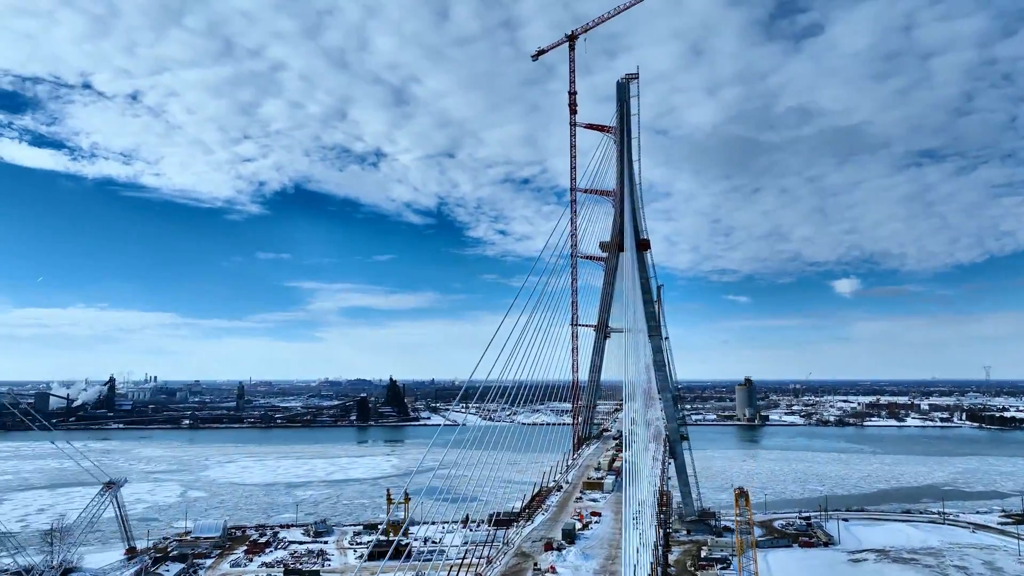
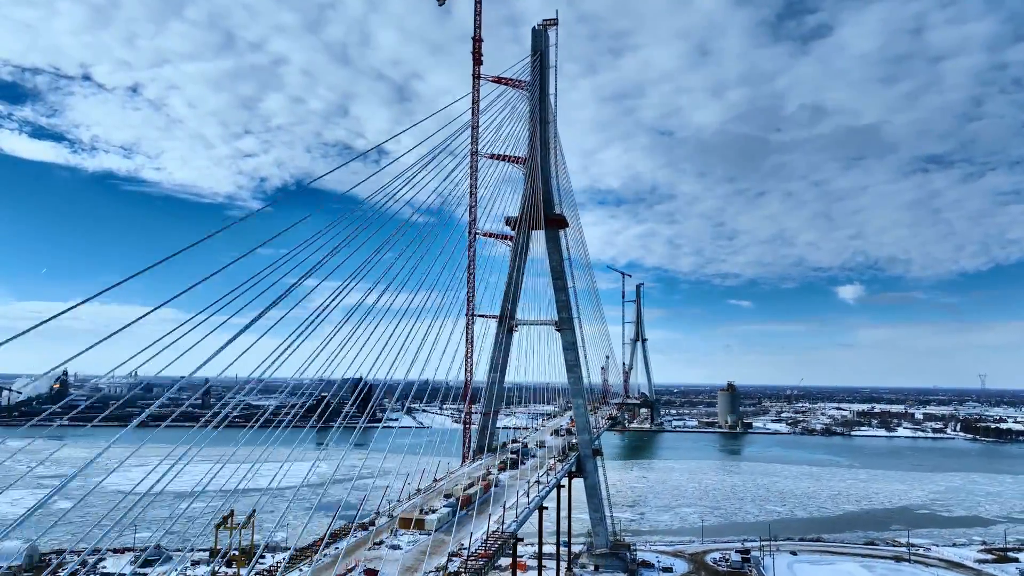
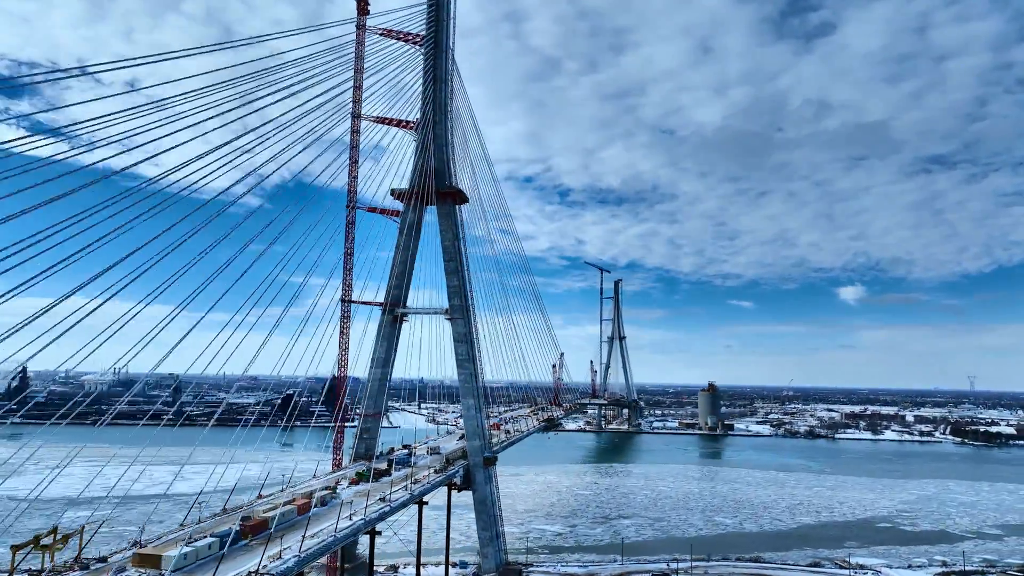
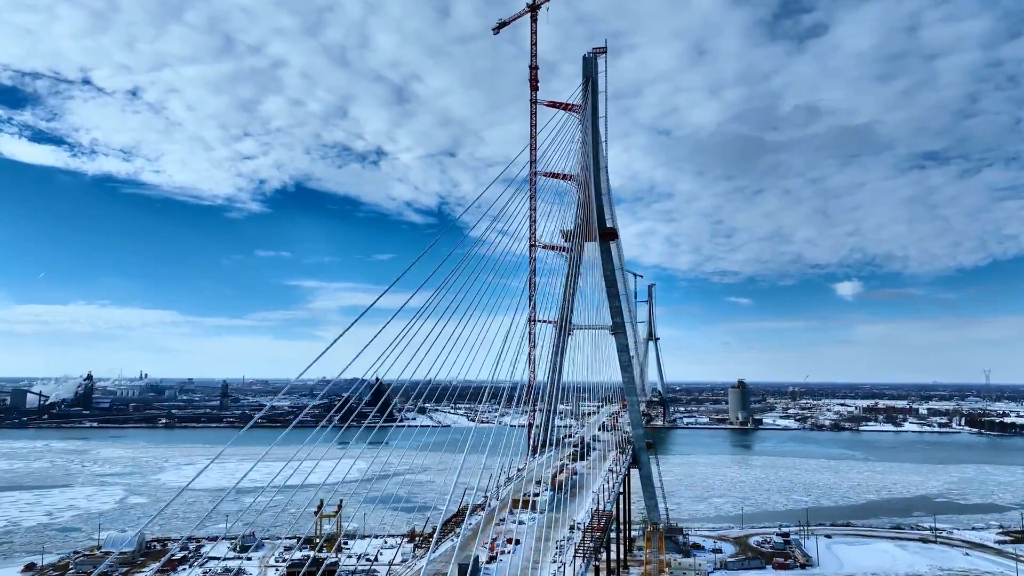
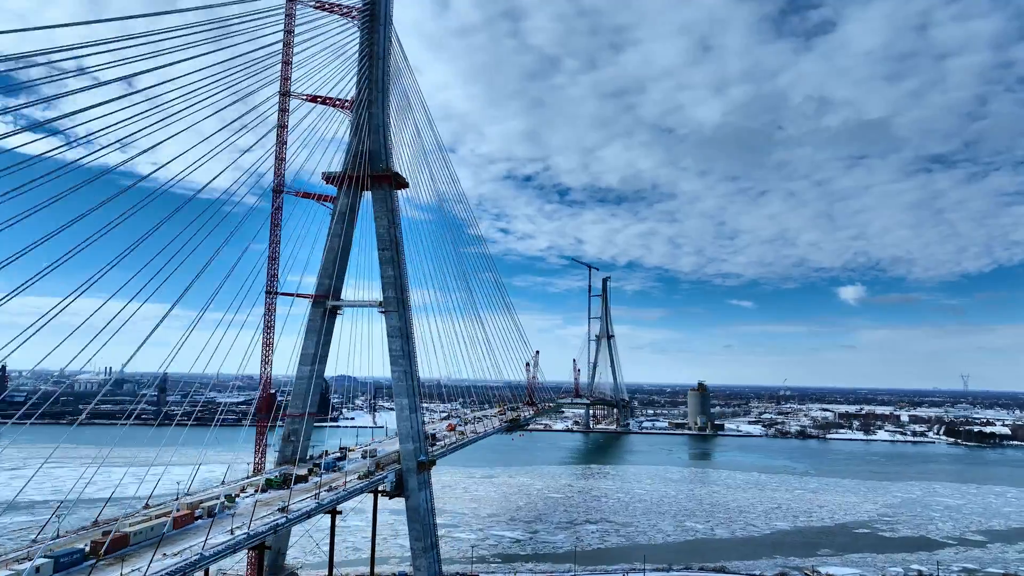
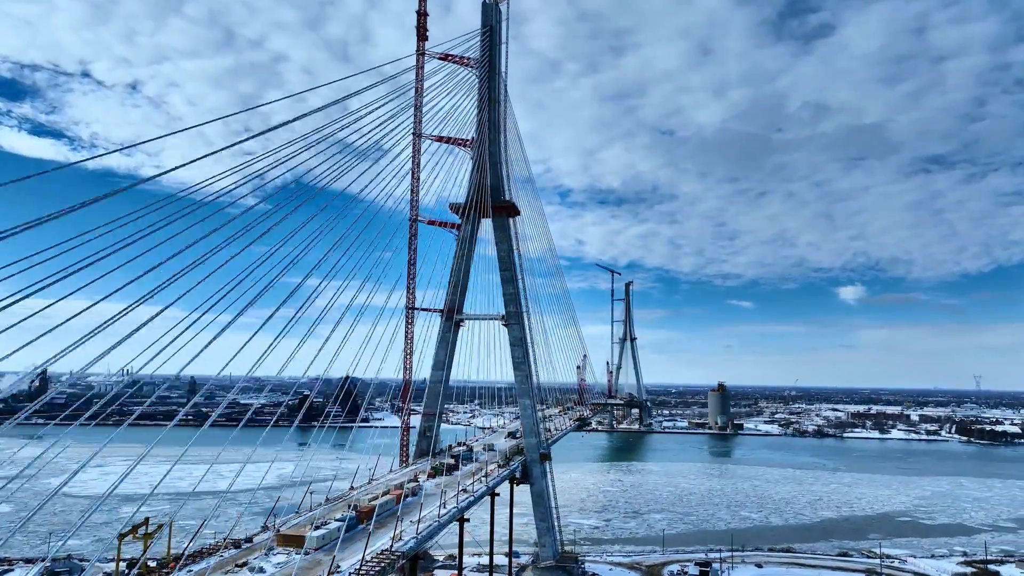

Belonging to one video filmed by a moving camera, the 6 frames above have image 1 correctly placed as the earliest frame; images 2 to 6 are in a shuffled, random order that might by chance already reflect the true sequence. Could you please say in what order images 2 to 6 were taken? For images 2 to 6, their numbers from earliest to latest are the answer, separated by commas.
4, 2, 6, 3, 5
